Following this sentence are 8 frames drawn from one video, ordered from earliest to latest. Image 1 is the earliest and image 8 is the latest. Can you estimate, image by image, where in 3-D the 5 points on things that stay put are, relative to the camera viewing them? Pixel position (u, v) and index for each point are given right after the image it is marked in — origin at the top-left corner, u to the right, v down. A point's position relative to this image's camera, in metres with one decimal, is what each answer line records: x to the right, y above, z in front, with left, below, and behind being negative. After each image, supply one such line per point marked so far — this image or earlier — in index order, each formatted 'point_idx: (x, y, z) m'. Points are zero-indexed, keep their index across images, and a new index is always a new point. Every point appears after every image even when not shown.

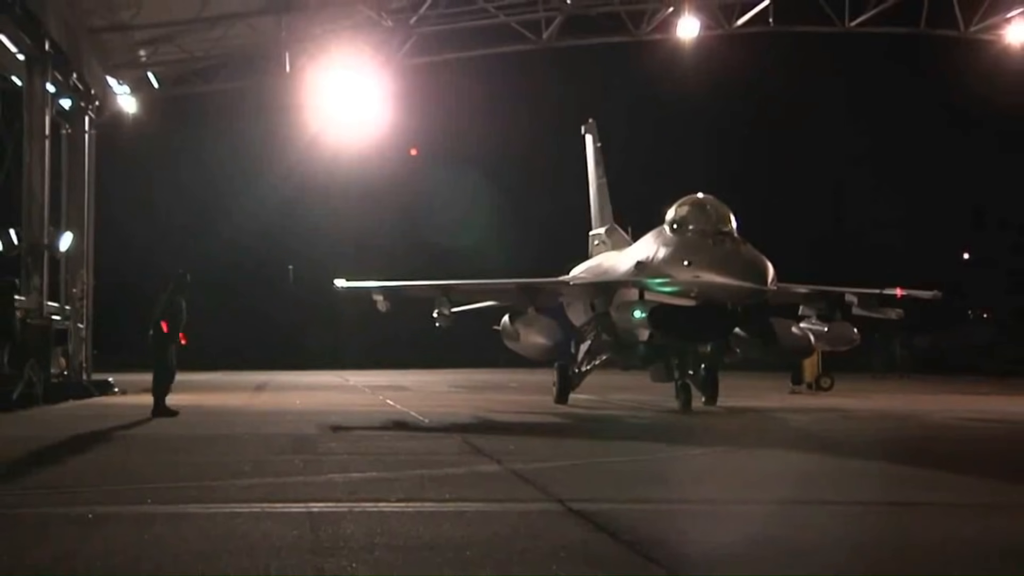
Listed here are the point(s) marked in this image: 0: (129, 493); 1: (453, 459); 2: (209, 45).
0: (-3.8, -2.0, +11.0) m
1: (-0.7, -2.0, +13.2) m
2: (-4.8, +3.7, +17.6) m
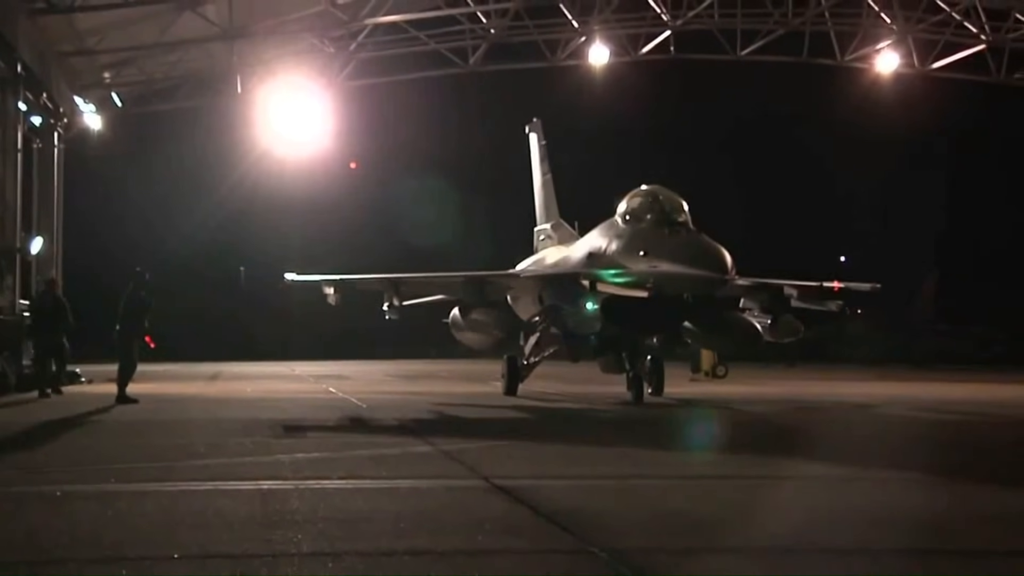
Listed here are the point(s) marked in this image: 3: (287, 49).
0: (-4.8, -2.0, +12.5) m
1: (-1.7, -2.0, +14.9) m
2: (-5.9, +3.7, +19.1) m
3: (-3.9, +4.0, +19.0) m
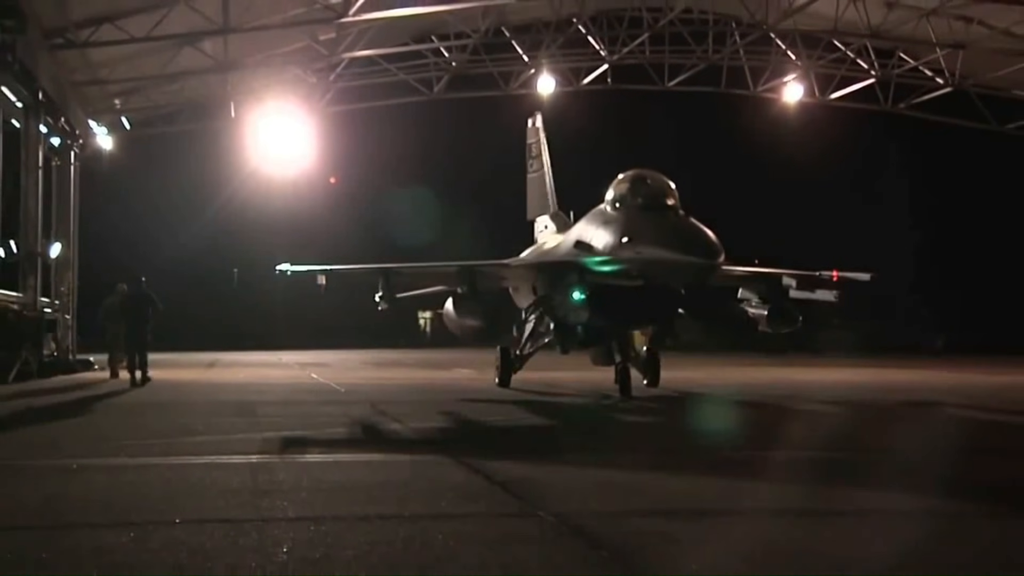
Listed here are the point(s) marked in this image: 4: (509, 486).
0: (-5.5, -2.0, +14.9) m
1: (-2.4, -2.0, +17.3) m
2: (-6.6, +3.8, +21.4) m
3: (-4.7, +4.0, +21.4) m
4: (0.0, -2.0, +10.7) m
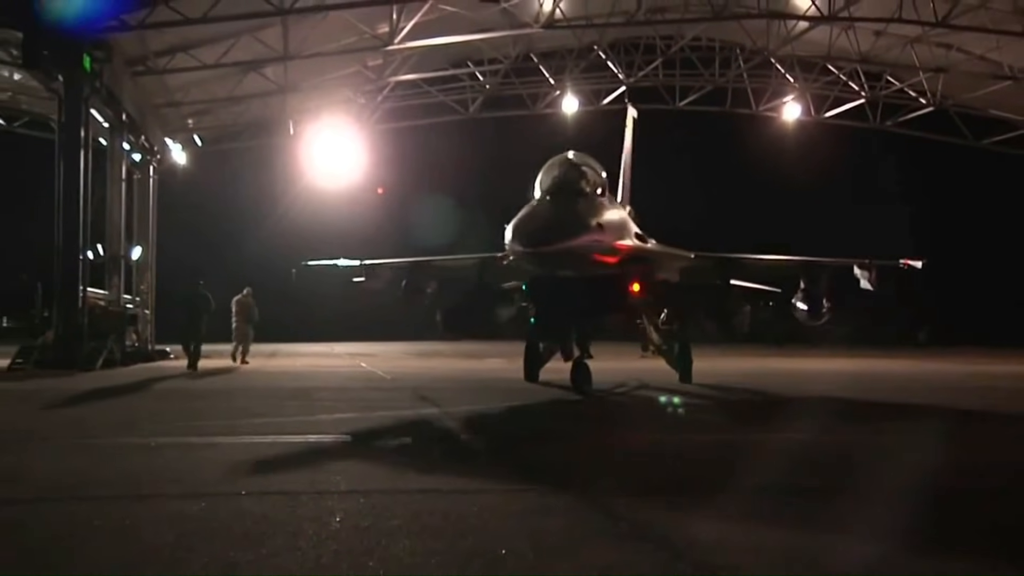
0: (-5.1, -2.0, +17.3) m
1: (-1.9, -2.0, +19.6) m
2: (-6.0, +3.8, +23.8) m
3: (-4.0, +4.1, +23.7) m
4: (+0.2, -2.0, +12.9) m
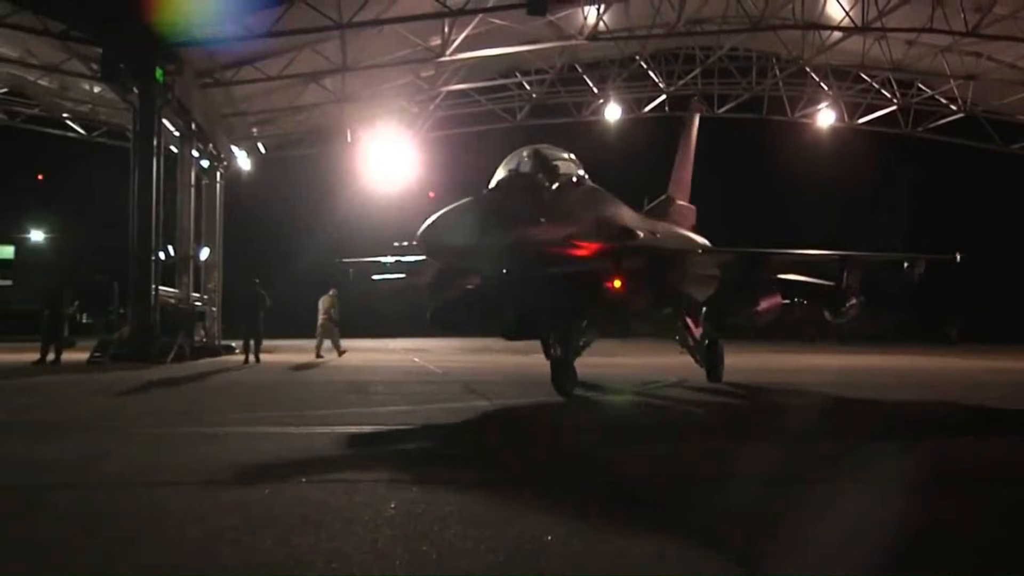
0: (-4.3, -2.0, +18.6) m
1: (-1.1, -2.0, +20.7) m
2: (-4.9, +3.8, +25.1) m
3: (-3.0, +4.1, +24.9) m
4: (+0.8, -1.9, +14.0) m
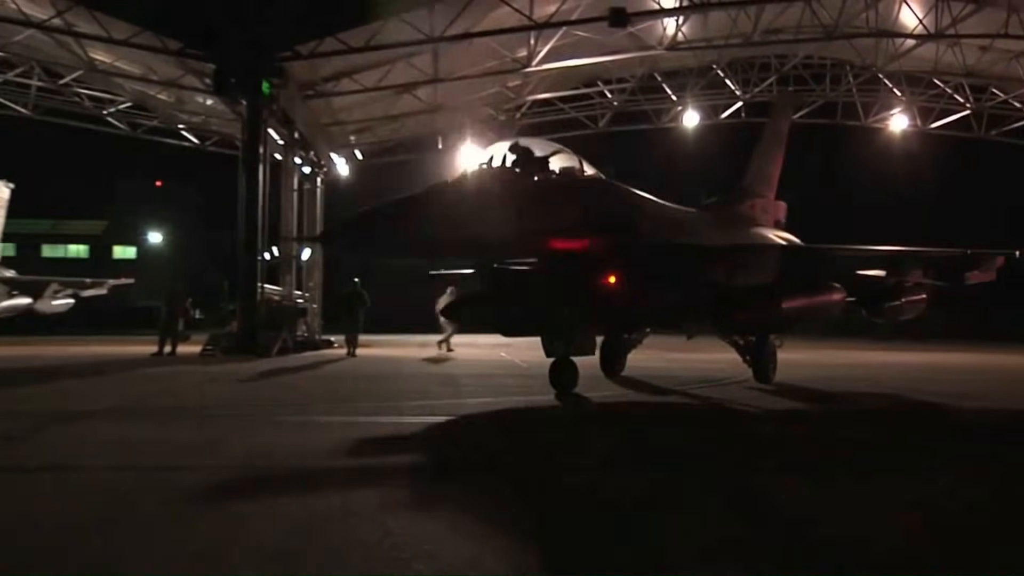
0: (-2.9, -1.9, +20.1) m
1: (+0.5, -2.0, +21.9) m
2: (-2.9, +3.9, +26.6) m
3: (-1.0, +4.1, +26.2) m
4: (+1.8, -1.9, +15.0) m
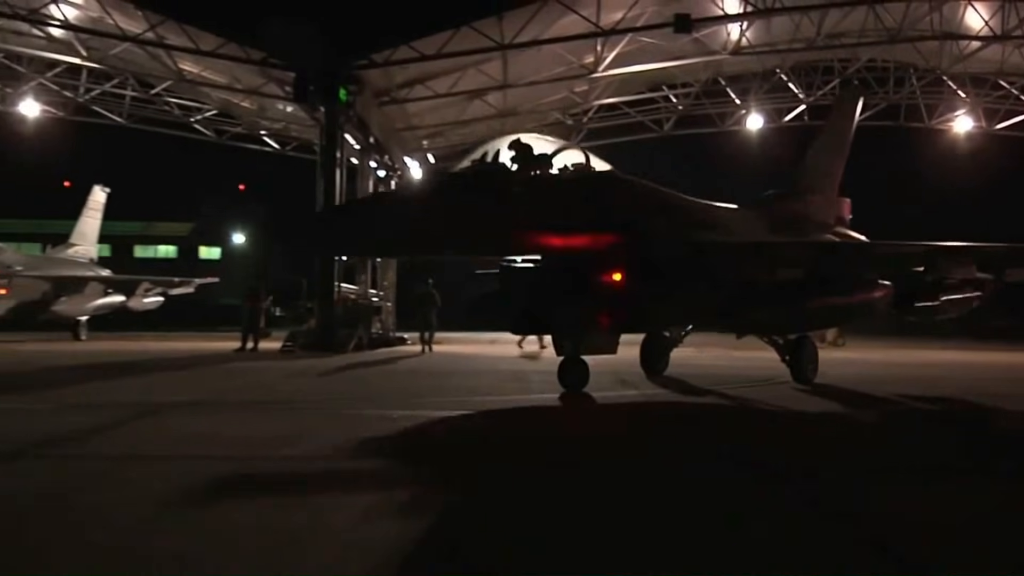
0: (-1.6, -1.9, +20.9) m
1: (+1.9, -2.0, +22.5) m
2: (-1.2, +3.9, +27.5) m
3: (+0.7, +4.2, +27.0) m
4: (+2.7, -1.9, +15.6) m
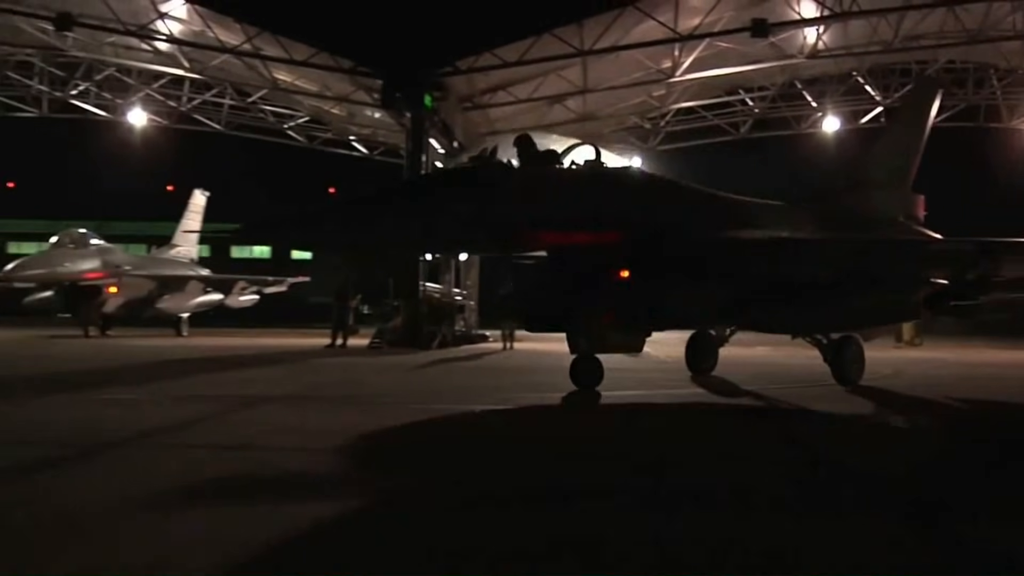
0: (-0.1, -1.9, +21.7) m
1: (+3.5, -2.0, +23.0) m
2: (+0.8, +3.9, +28.2) m
3: (+2.7, +4.2, +27.5) m
4: (+3.8, -1.9, +16.1) m
